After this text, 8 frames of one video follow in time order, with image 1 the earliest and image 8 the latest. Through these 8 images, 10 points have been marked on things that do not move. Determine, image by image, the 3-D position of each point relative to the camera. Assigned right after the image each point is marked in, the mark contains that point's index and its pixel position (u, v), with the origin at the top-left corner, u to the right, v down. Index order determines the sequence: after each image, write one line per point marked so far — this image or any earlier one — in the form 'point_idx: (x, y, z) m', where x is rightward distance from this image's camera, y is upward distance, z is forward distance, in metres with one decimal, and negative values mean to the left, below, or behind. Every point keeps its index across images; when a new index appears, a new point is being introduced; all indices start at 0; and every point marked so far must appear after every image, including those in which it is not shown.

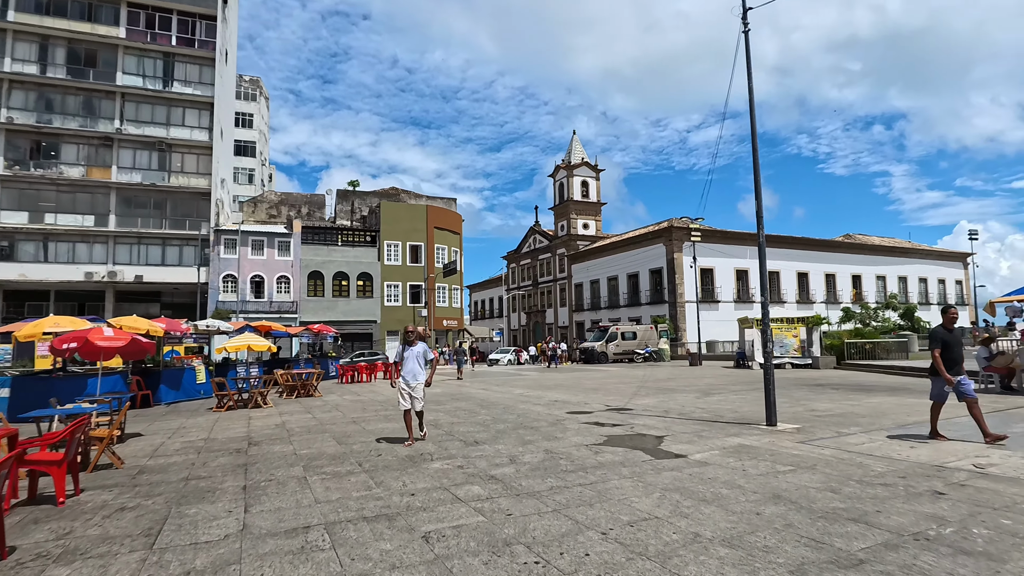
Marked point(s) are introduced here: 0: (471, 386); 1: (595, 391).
0: (-1.3, -3.0, +17.9) m
1: (+2.0, -2.6, +14.6) m
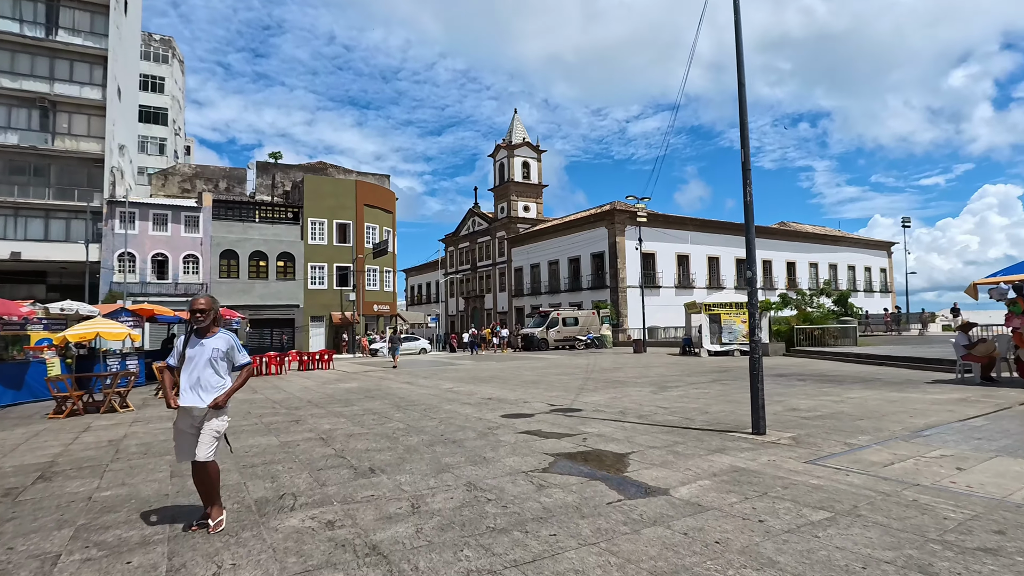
0: (-3.2, -2.4, +15.6) m
1: (+0.5, -2.1, +12.6) m
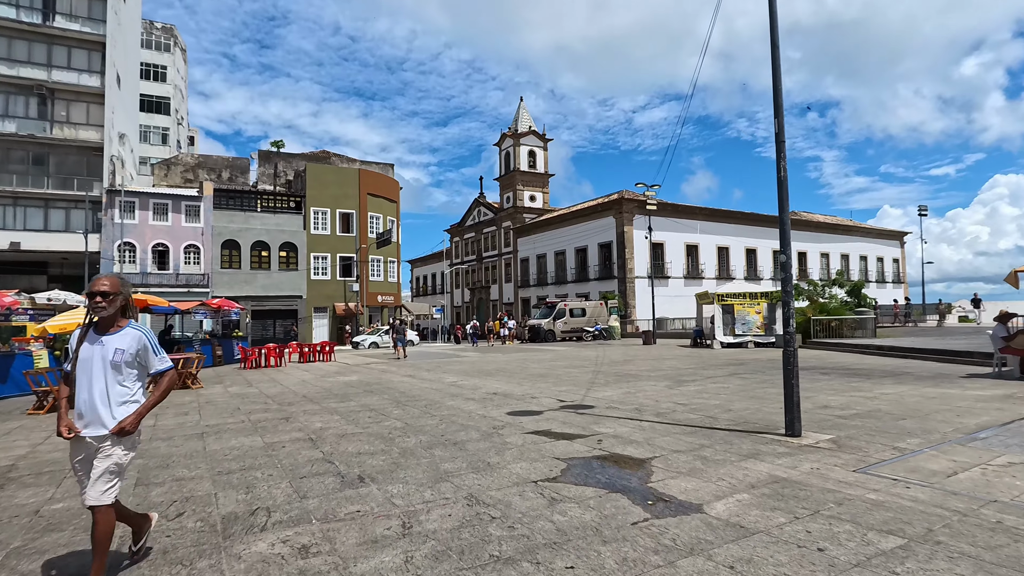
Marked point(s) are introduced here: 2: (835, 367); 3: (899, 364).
0: (-3.0, -2.2, +15.0) m
1: (+0.6, -1.9, +12.0) m
2: (+6.9, -1.7, +12.4) m
3: (+8.3, -1.7, +12.5) m
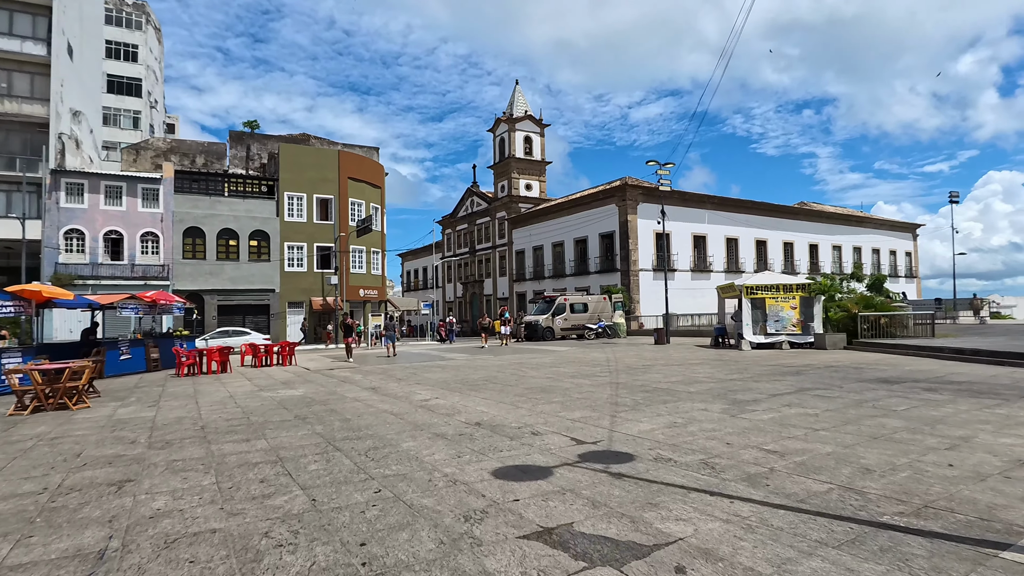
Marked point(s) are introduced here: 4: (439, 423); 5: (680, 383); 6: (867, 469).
0: (-3.1, -1.9, +11.8) m
1: (+0.5, -1.6, +8.8) m
2: (+6.7, -1.5, +9.3) m
3: (+8.2, -1.5, +9.4) m
4: (-0.9, -1.6, +7.1) m
5: (+2.9, -1.7, +10.1) m
6: (+2.8, -1.4, +4.6) m
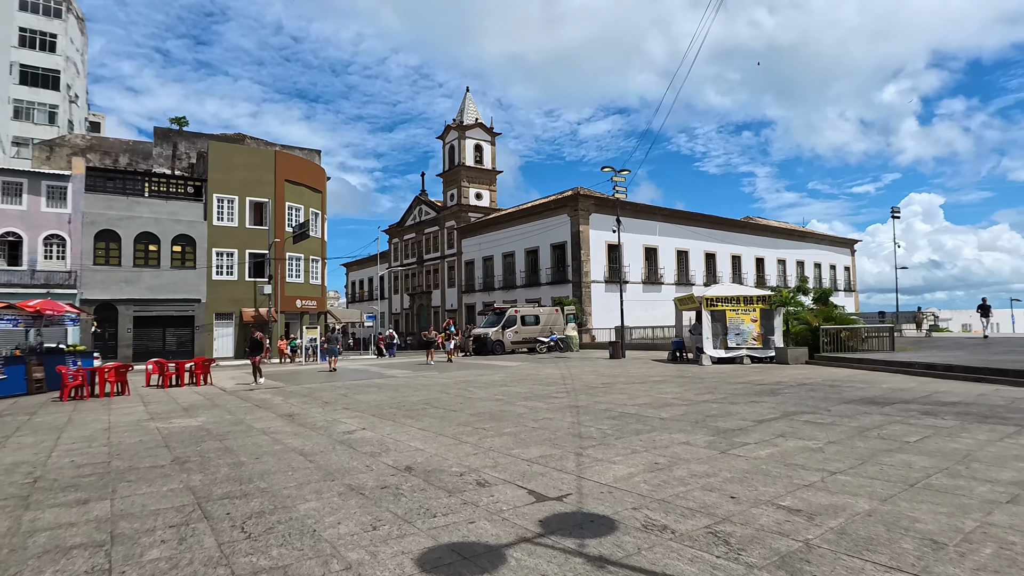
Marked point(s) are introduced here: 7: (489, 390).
0: (-4.1, -2.1, +10.0) m
1: (-0.2, -1.7, +7.4) m
2: (+6.0, -1.7, +8.4) m
3: (+7.4, -1.6, +8.6) m
4: (-1.5, -1.7, +5.5) m
5: (+2.1, -1.8, +8.8) m
6: (+2.4, -1.5, +3.4) m
7: (-0.5, -2.1, +11.8) m
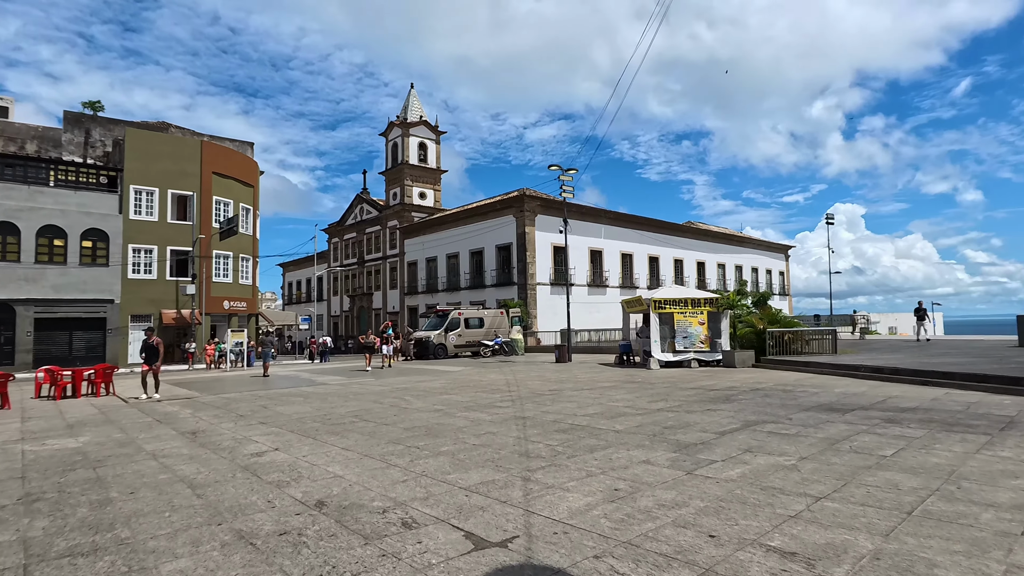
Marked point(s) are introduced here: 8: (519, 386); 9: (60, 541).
0: (-5.0, -2.0, +8.7) m
1: (-0.9, -1.7, +6.4) m
2: (+5.2, -1.7, +8.1) m
3: (+6.5, -1.7, +8.4) m
4: (-2.0, -1.7, +4.5) m
5: (+1.2, -1.8, +8.1) m
6: (+2.1, -1.5, +2.7) m
7: (-1.6, -2.0, +10.8) m
8: (+0.1, -2.2, +13.0) m
9: (-3.0, -1.6, +3.9) m
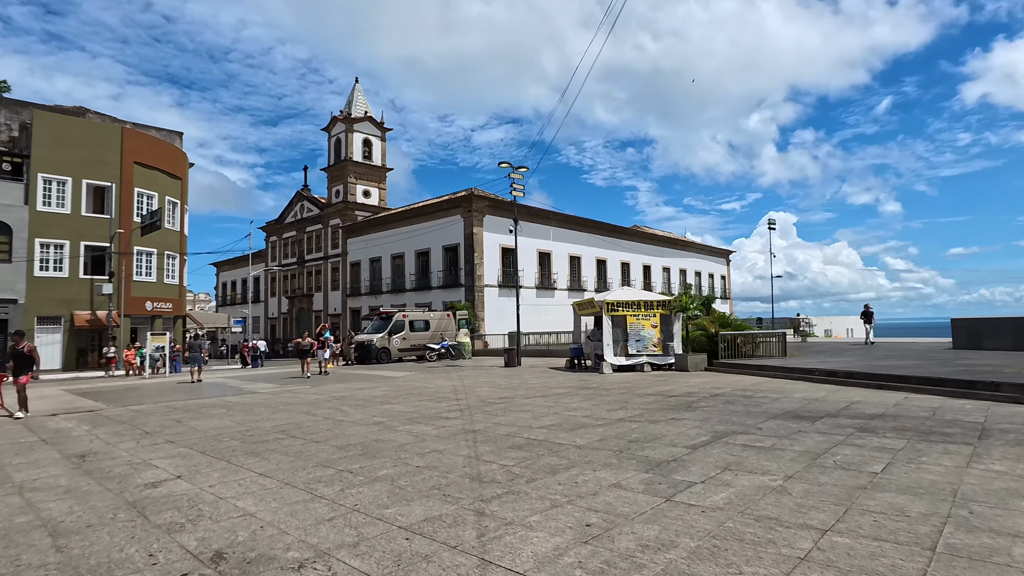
0: (-5.7, -2.0, +7.4) m
1: (-1.4, -1.7, +5.5) m
2: (+4.5, -1.7, +7.7) m
3: (+5.8, -1.7, +8.1) m
4: (-2.3, -1.6, +3.5) m
5: (+0.6, -1.8, +7.4) m
6: (+2.0, -1.4, +2.1) m
7: (-2.4, -2.0, +9.8) m
8: (-0.9, -2.2, +12.1) m
9: (-3.2, -1.6, +2.8) m
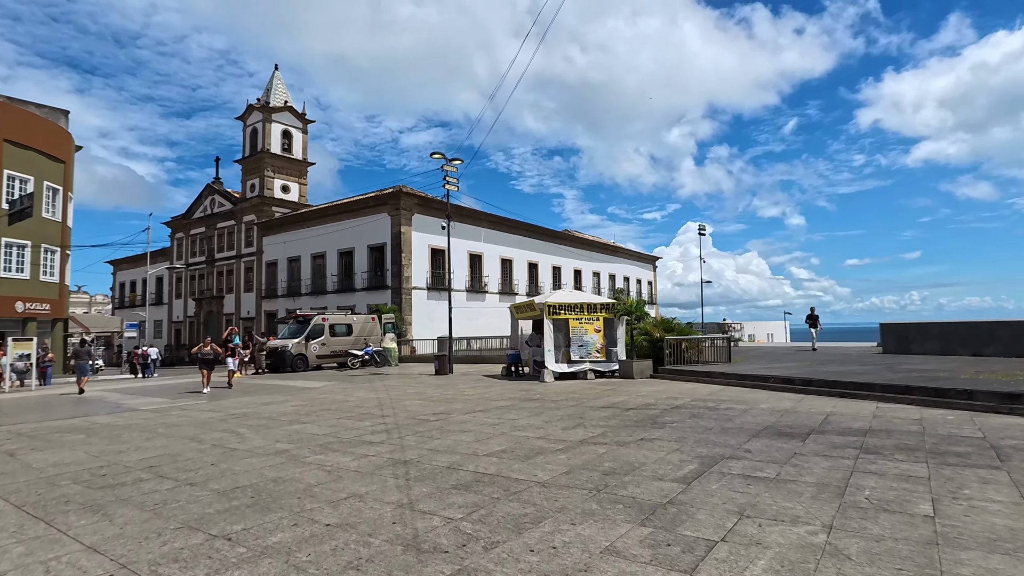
0: (-6.2, -1.9, +5.2) m
1: (-1.7, -1.6, +3.9) m
2: (+3.8, -1.7, +6.7) m
3: (+5.1, -1.7, +7.3) m
4: (-2.3, -1.5, +1.7) m
5: (0.0, -1.7, +6.0) m
6: (+2.0, -1.3, +0.9) m
7: (-3.3, -2.0, +8.0) m
8: (-2.1, -2.2, +10.5) m
9: (-3.2, -1.5, +0.9) m
